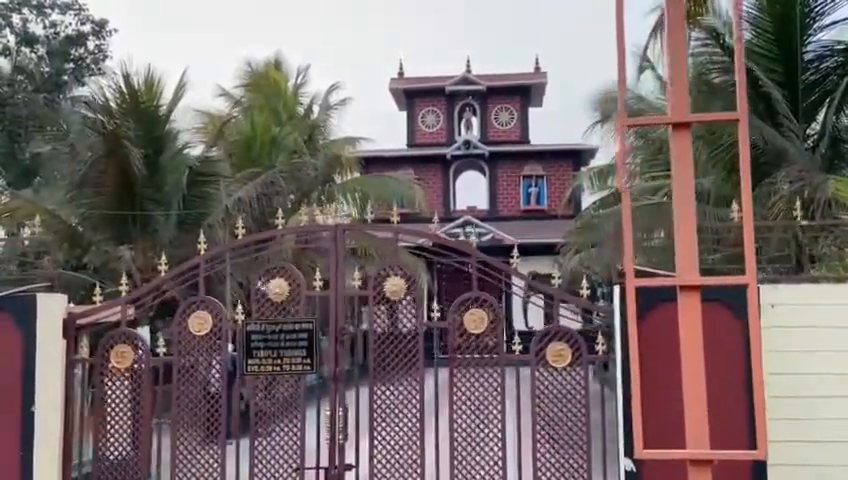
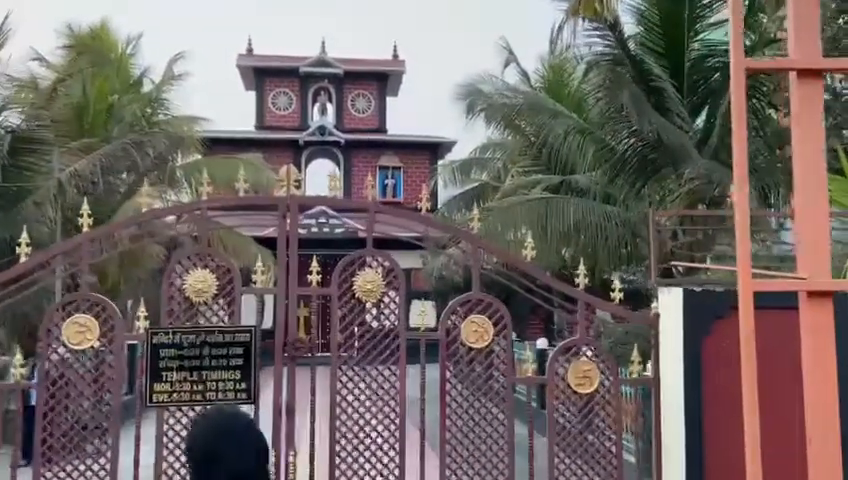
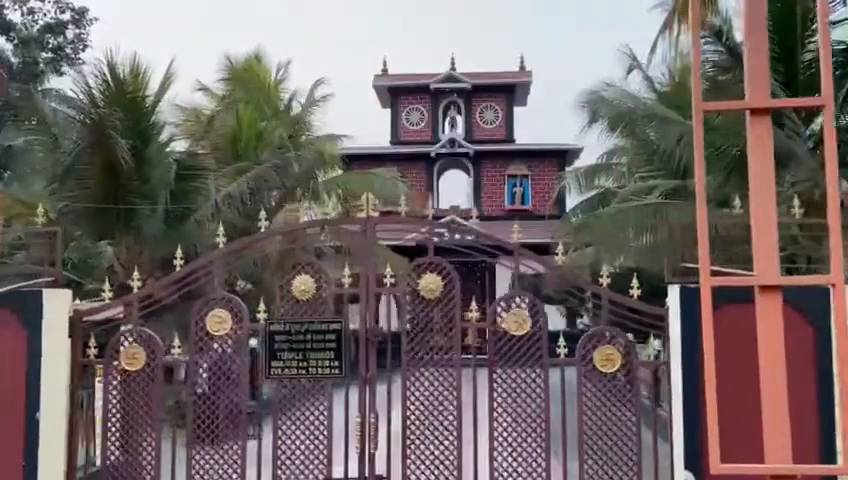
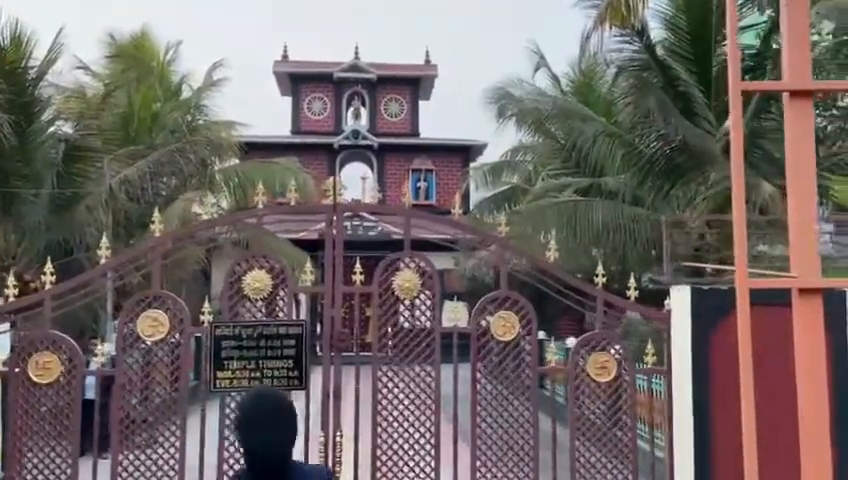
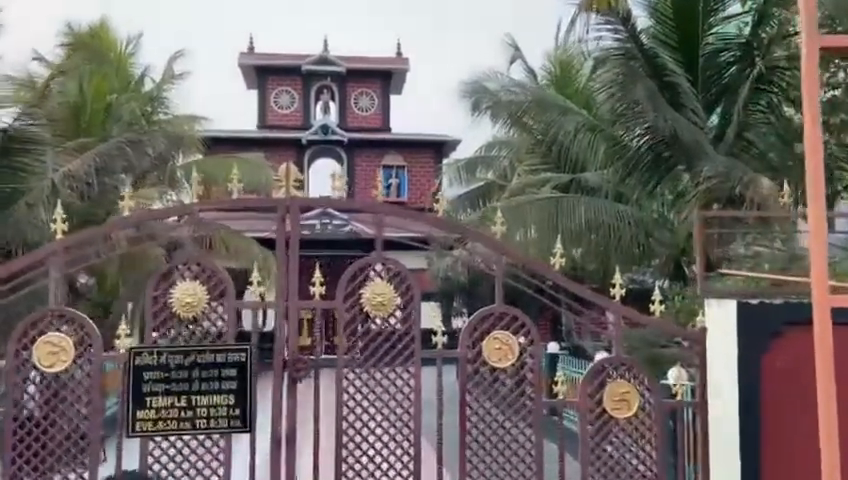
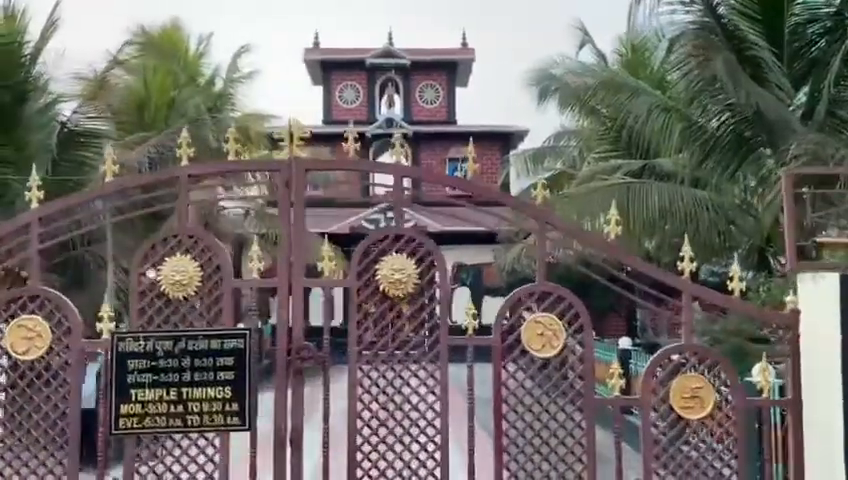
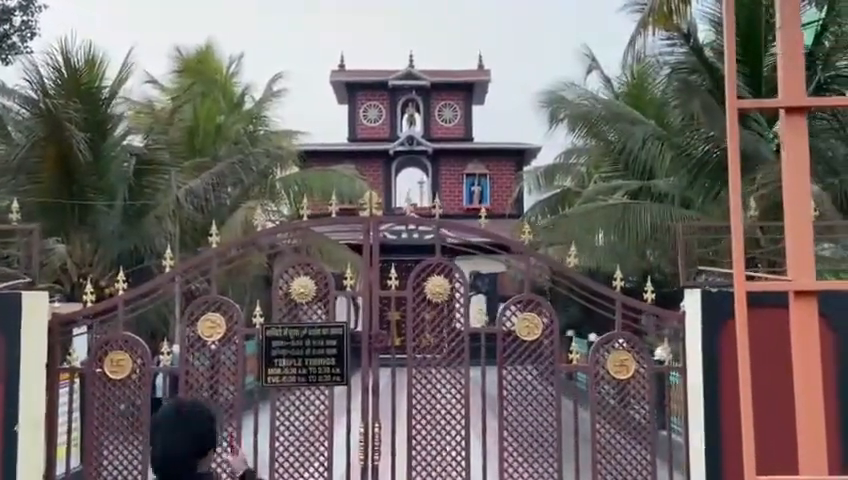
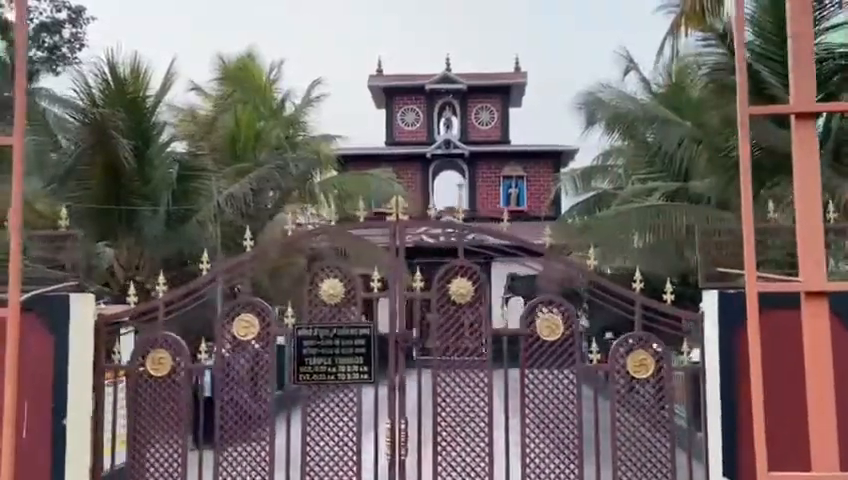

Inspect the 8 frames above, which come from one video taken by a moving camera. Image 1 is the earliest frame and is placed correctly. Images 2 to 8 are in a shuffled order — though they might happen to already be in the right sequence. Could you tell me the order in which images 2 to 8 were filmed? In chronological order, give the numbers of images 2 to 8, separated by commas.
3, 8, 7, 4, 2, 5, 6
